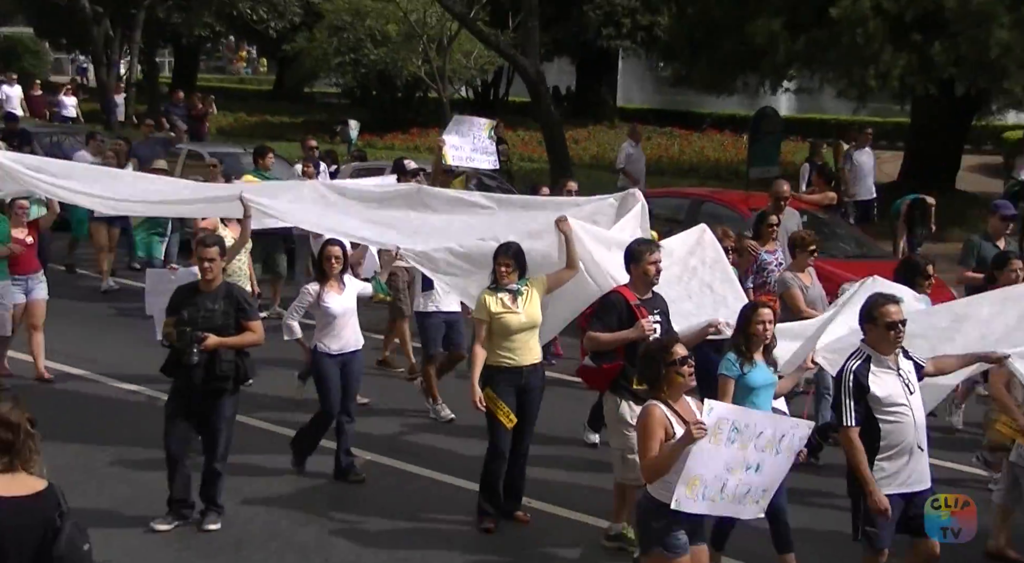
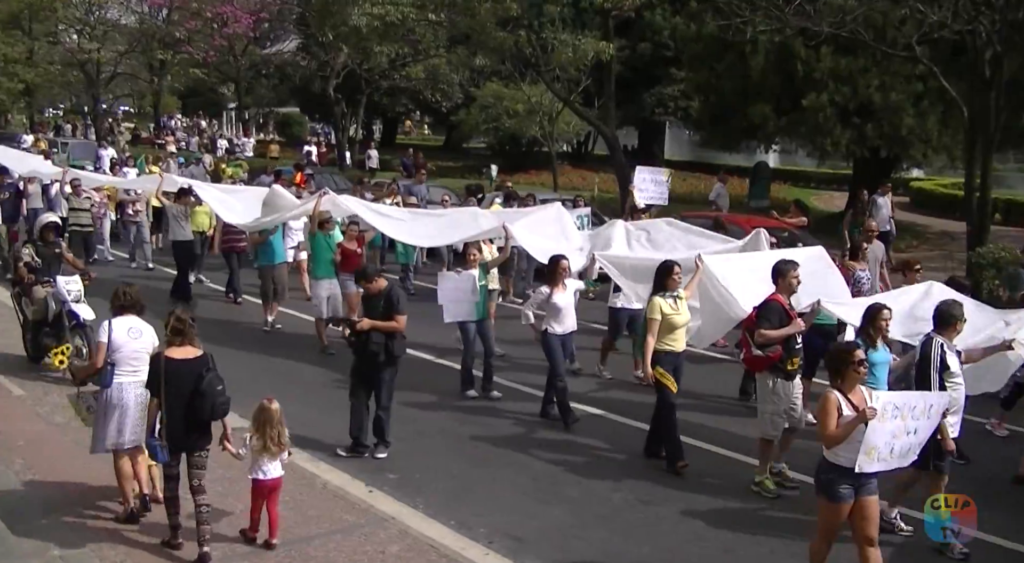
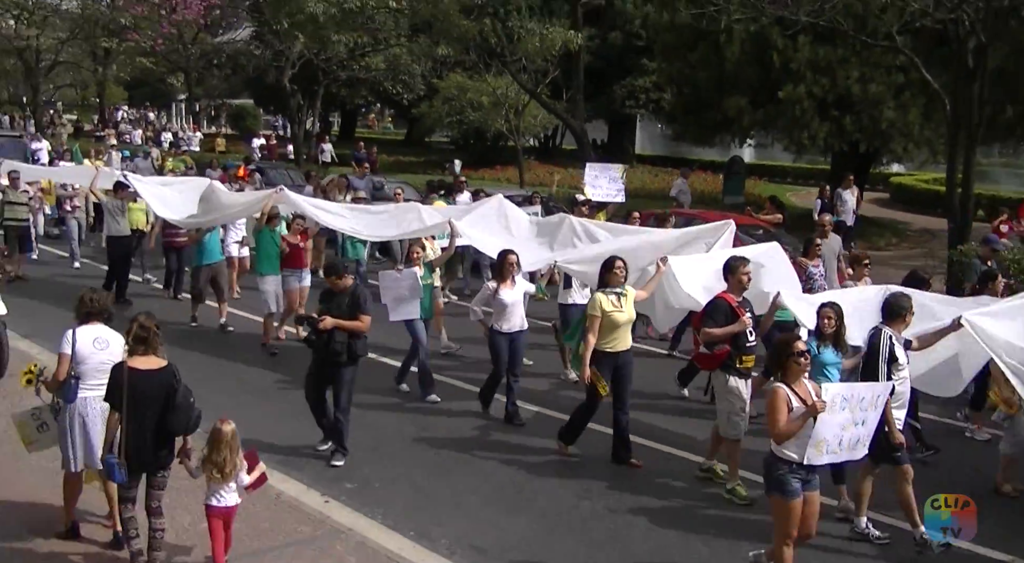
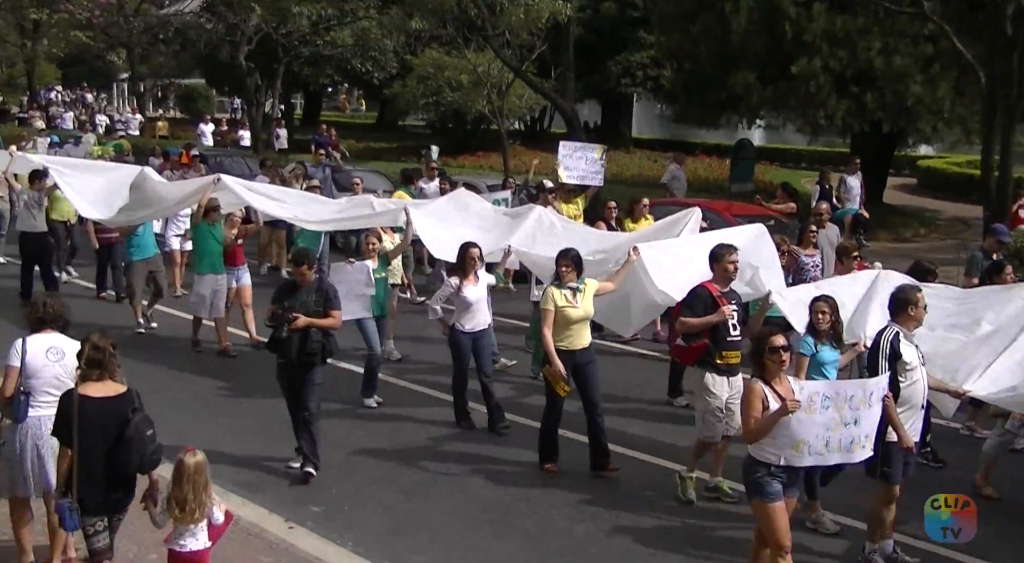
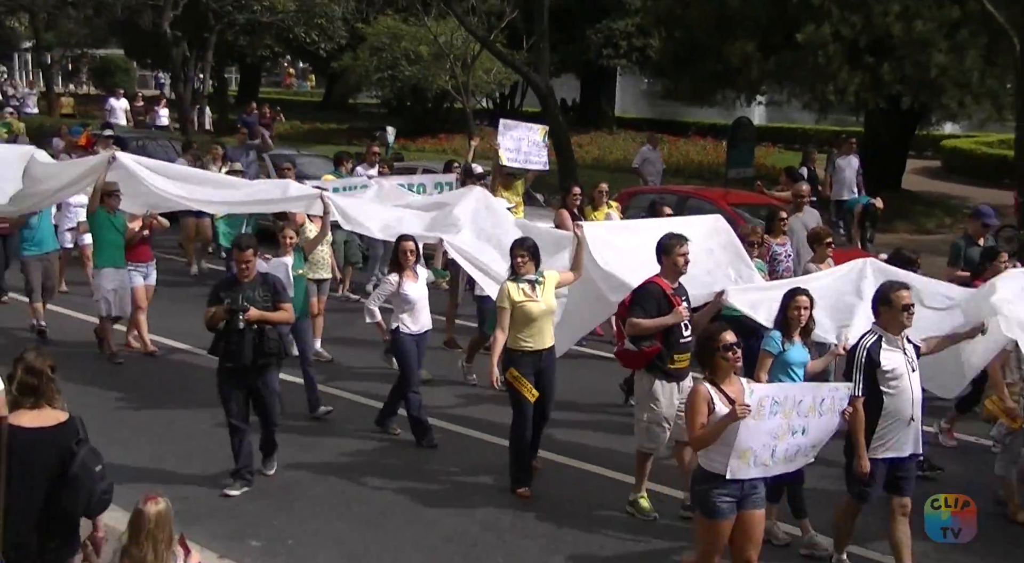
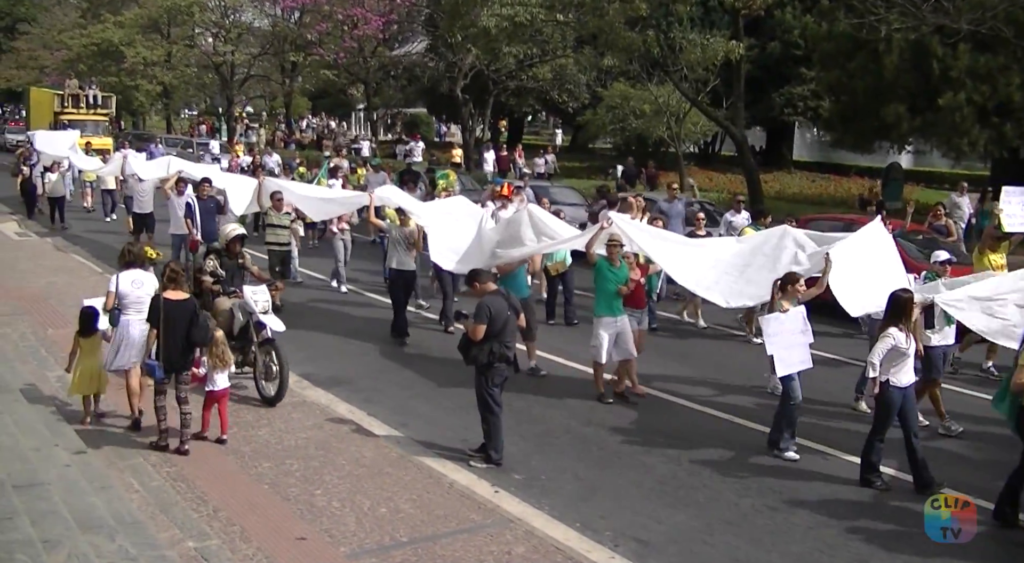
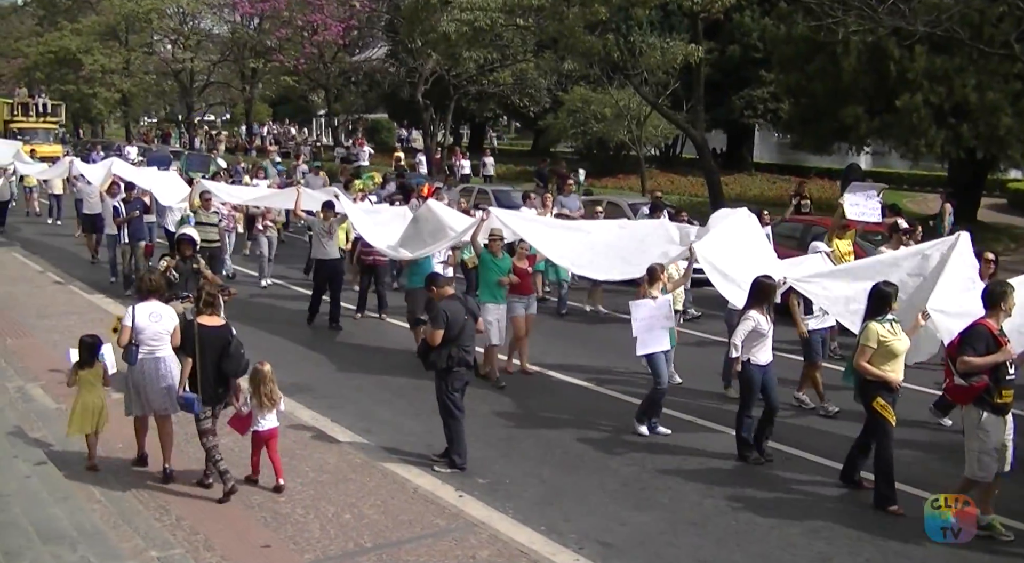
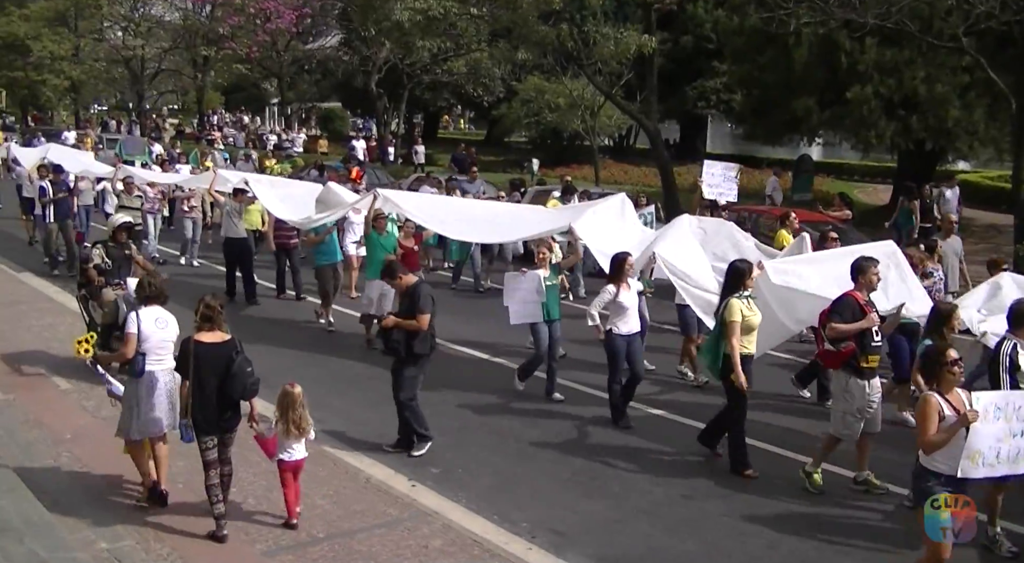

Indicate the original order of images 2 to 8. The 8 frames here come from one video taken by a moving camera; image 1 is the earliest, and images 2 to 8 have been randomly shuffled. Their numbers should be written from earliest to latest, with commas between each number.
5, 4, 3, 2, 8, 7, 6
